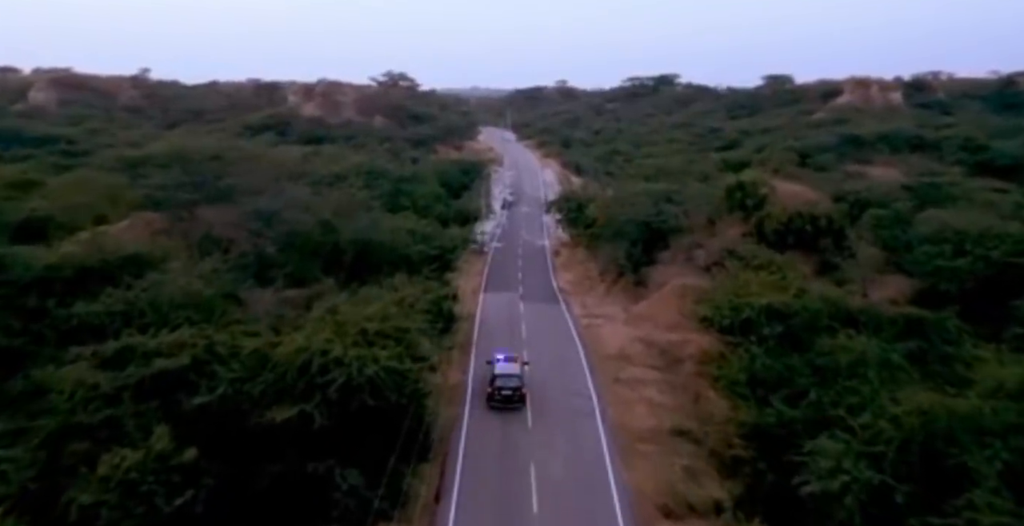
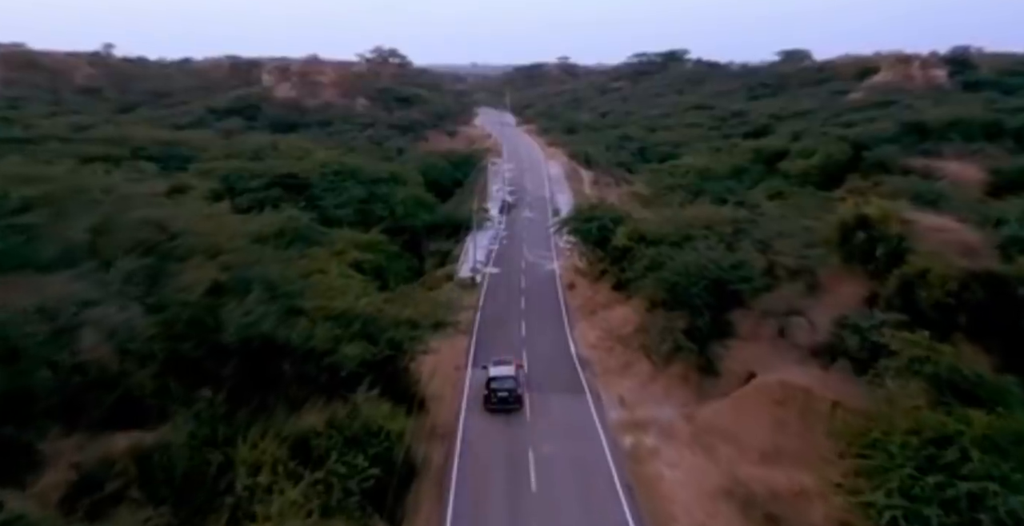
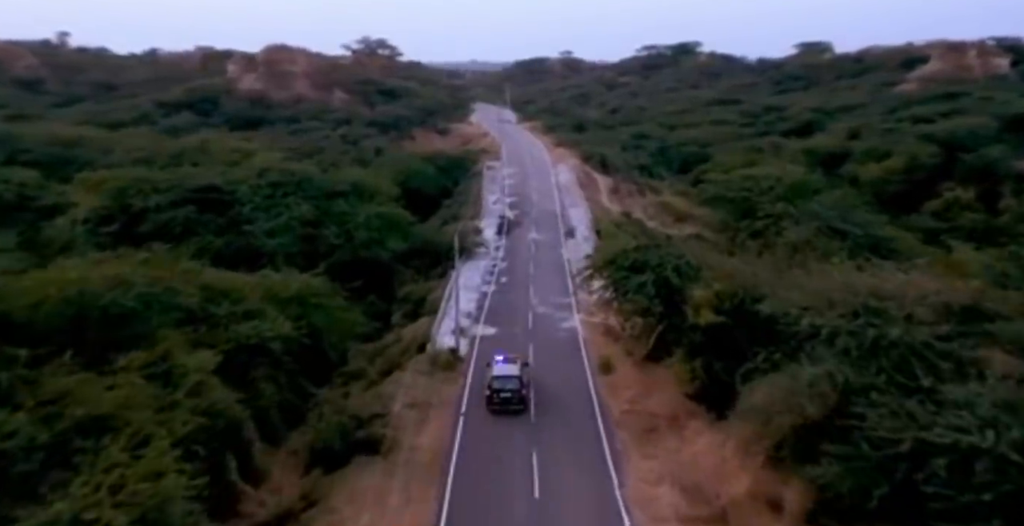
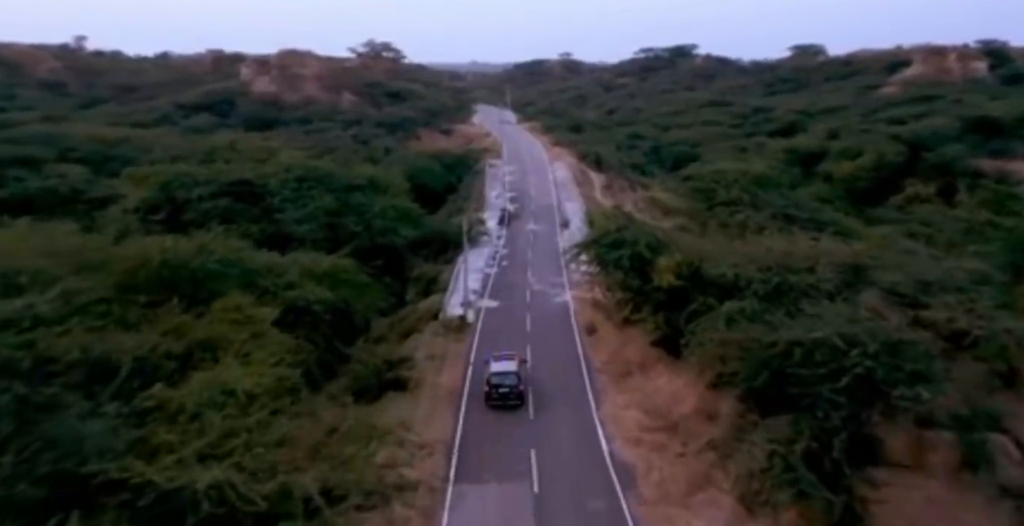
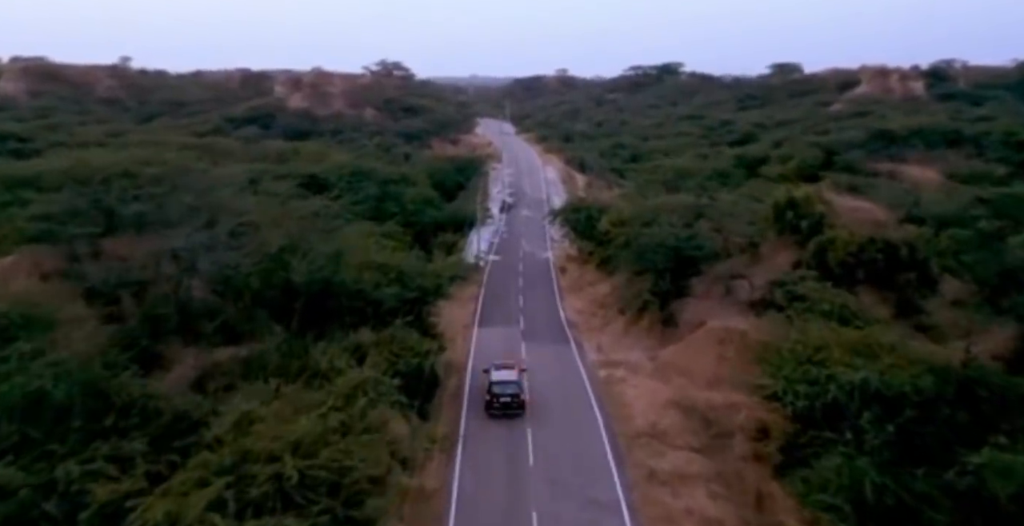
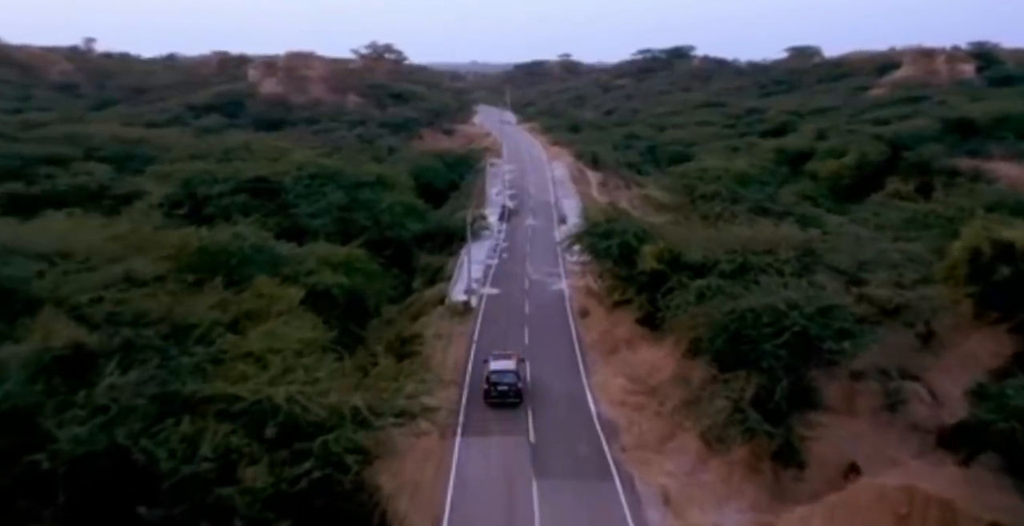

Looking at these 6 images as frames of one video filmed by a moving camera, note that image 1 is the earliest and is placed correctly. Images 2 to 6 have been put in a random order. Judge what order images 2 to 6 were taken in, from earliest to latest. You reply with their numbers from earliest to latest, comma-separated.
5, 2, 6, 4, 3
